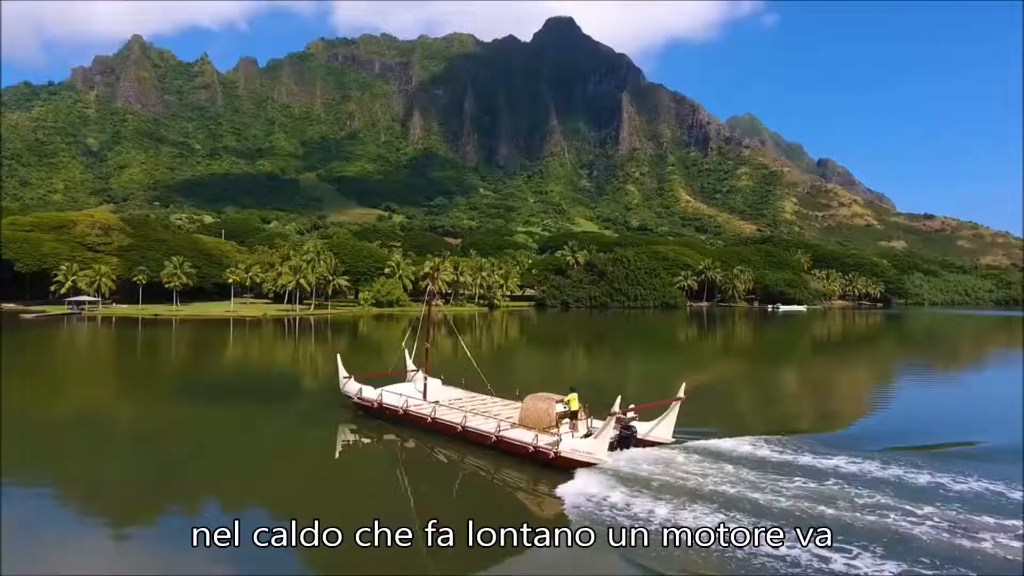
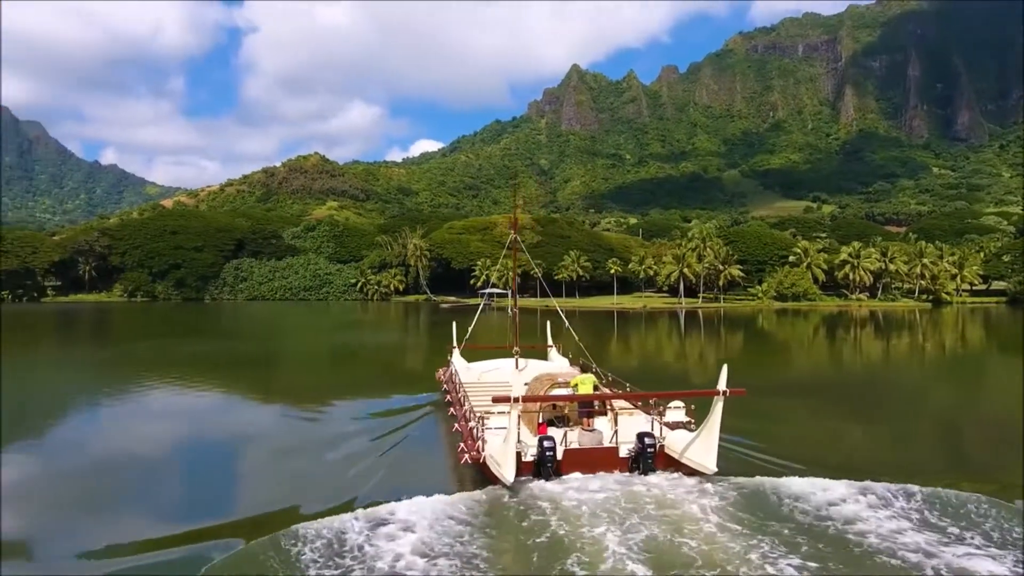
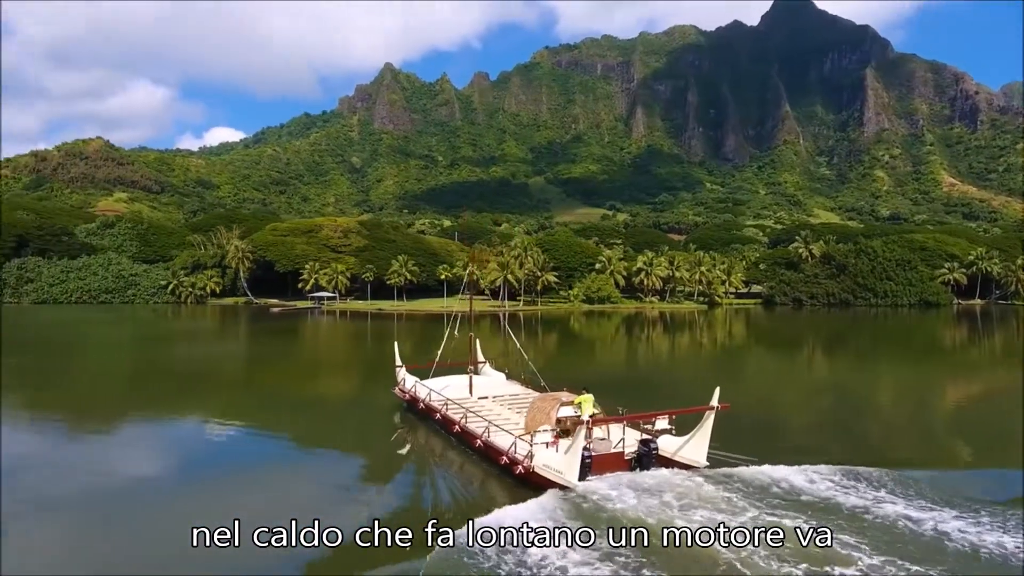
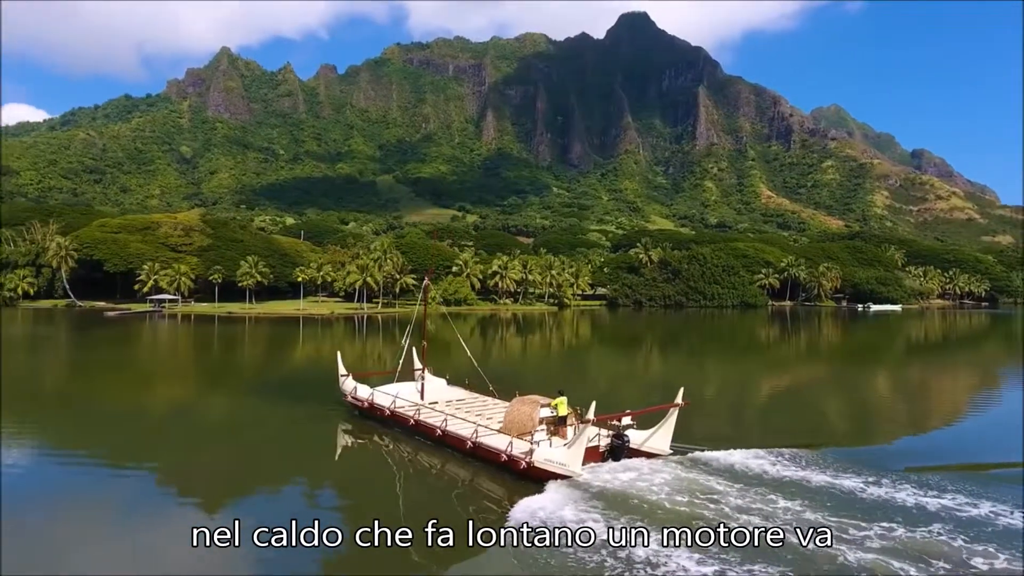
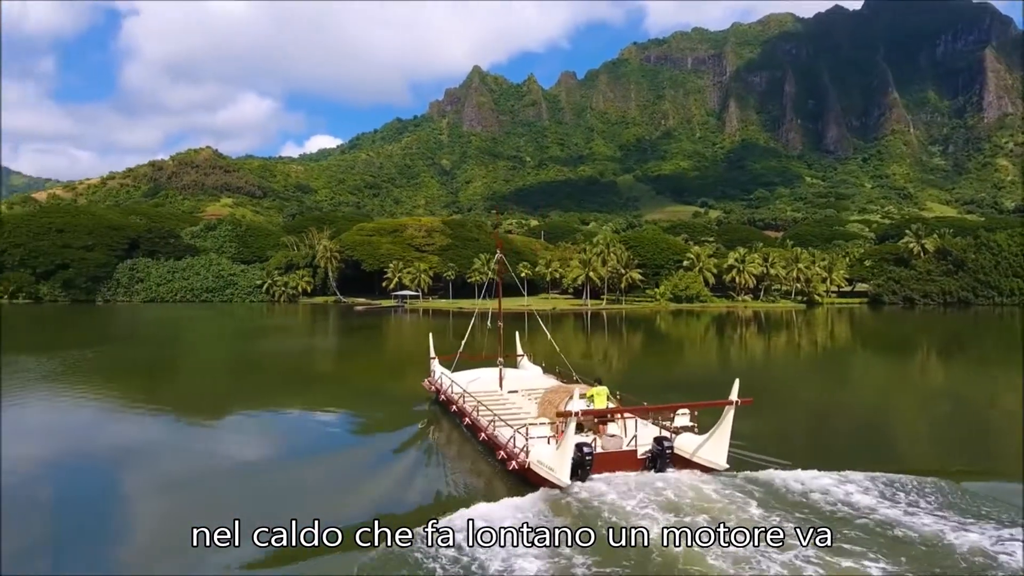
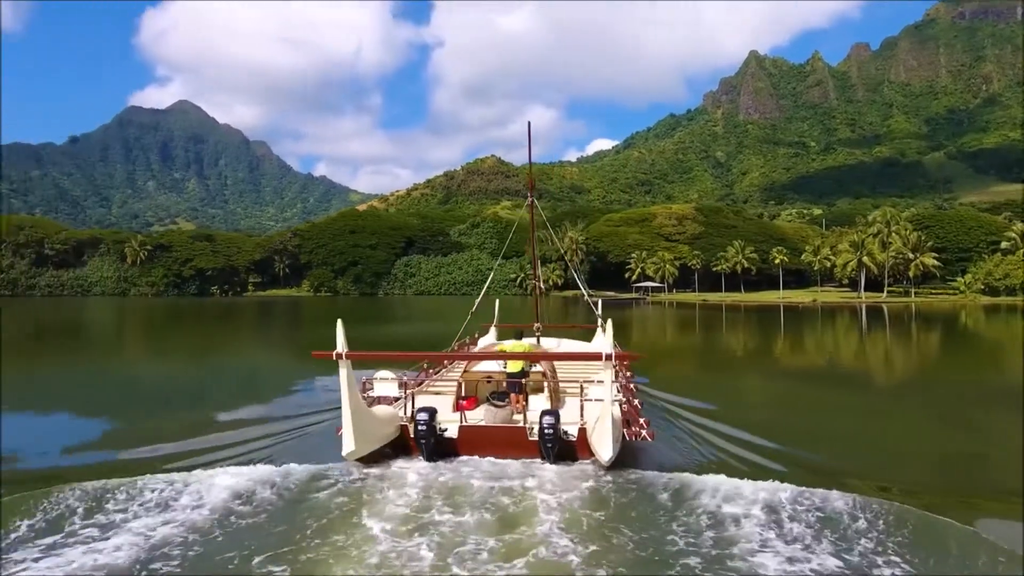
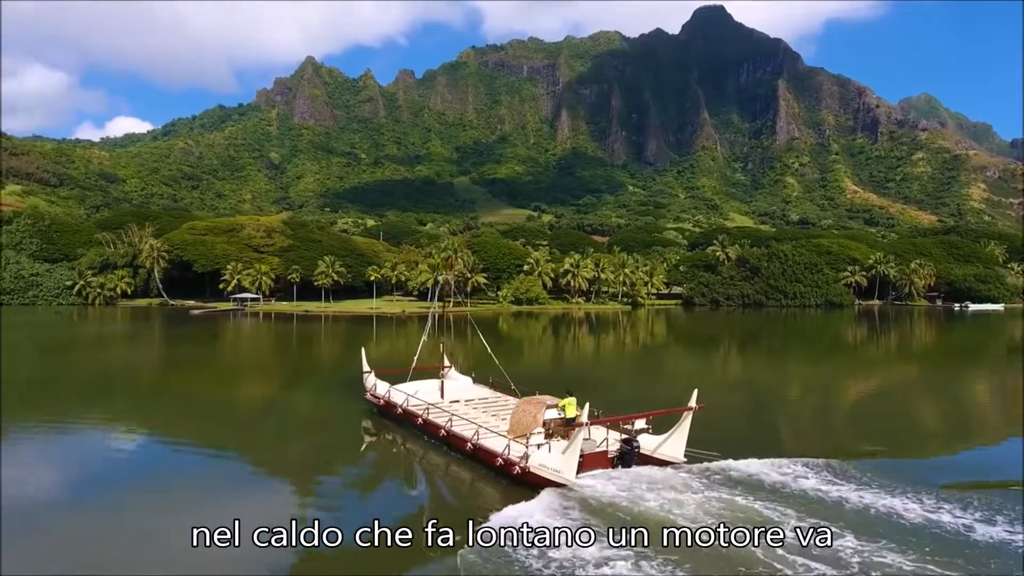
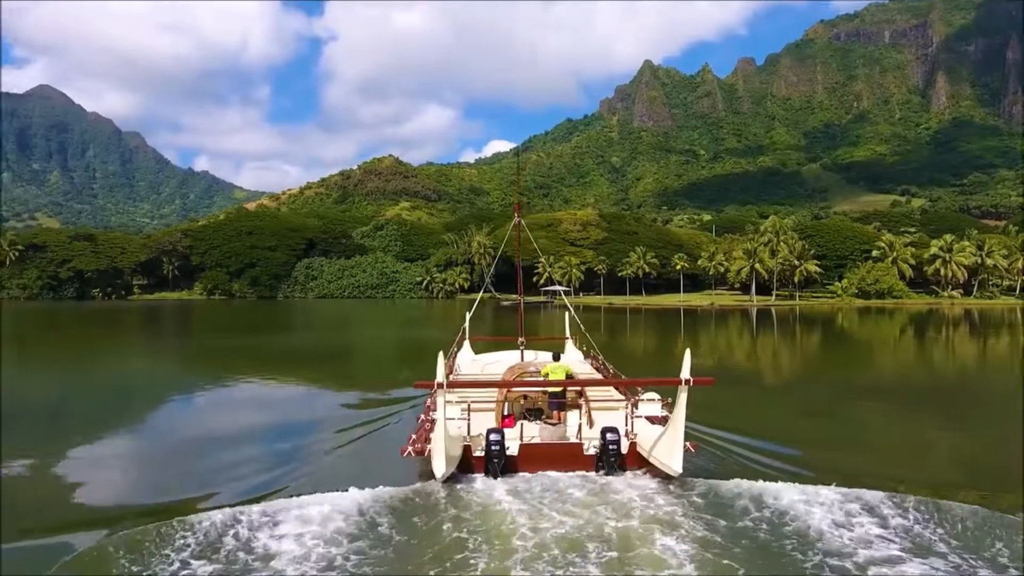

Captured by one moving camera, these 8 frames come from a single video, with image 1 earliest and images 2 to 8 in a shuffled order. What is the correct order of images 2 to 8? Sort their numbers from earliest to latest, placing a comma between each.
4, 7, 3, 5, 2, 8, 6
